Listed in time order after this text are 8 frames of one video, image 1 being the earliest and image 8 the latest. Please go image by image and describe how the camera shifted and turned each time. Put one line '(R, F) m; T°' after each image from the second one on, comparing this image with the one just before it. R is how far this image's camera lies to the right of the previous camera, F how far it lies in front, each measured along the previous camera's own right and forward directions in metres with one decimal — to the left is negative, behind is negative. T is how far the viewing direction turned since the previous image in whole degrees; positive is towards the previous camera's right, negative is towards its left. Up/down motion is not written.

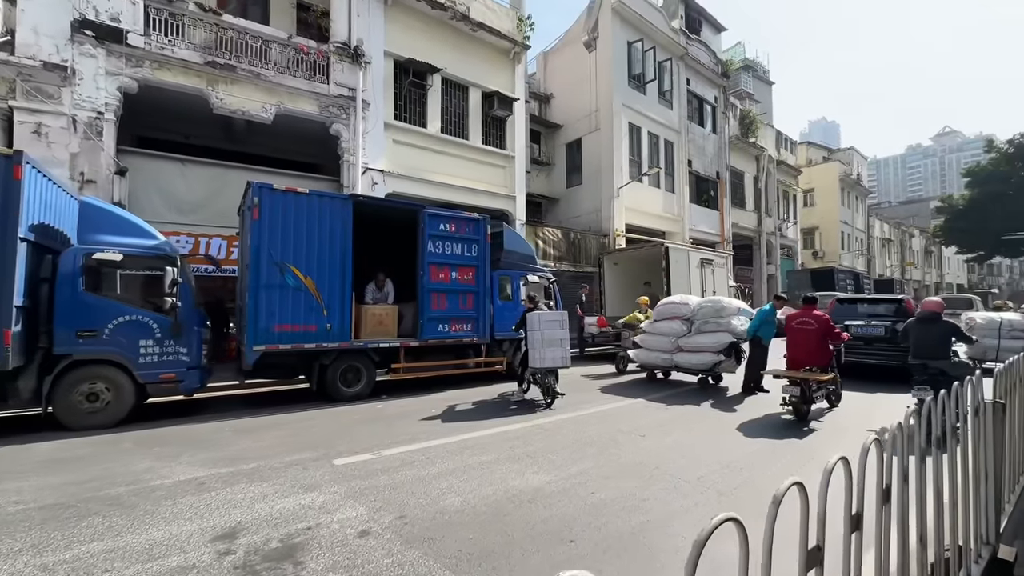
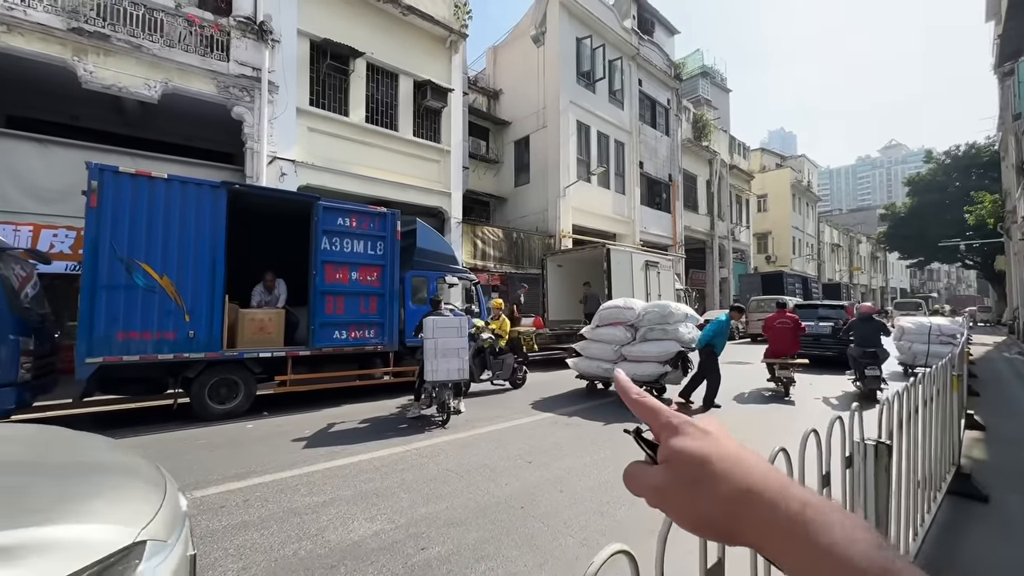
(+1.1, +0.7) m; +4°
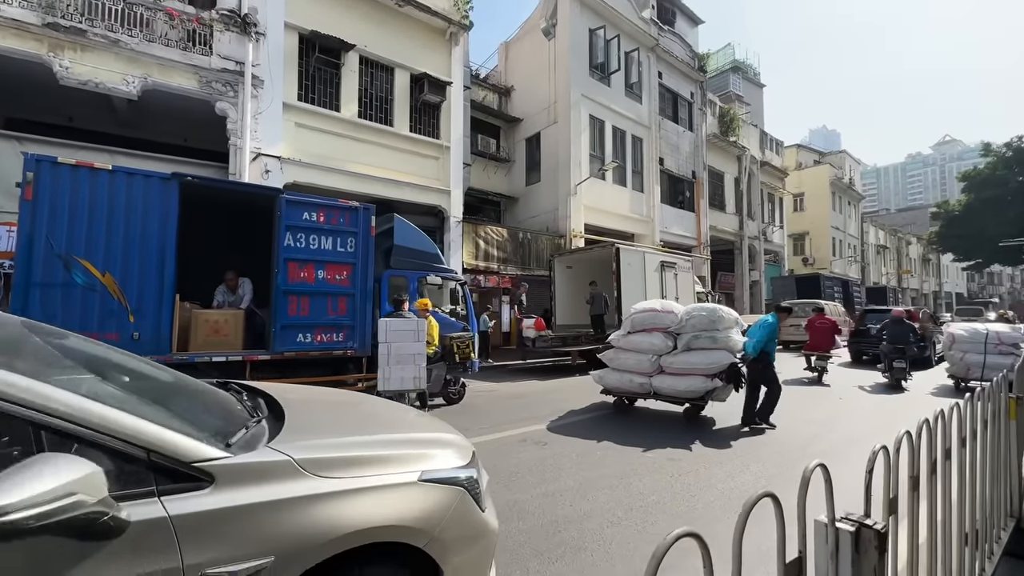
(+0.8, +0.8) m; -4°
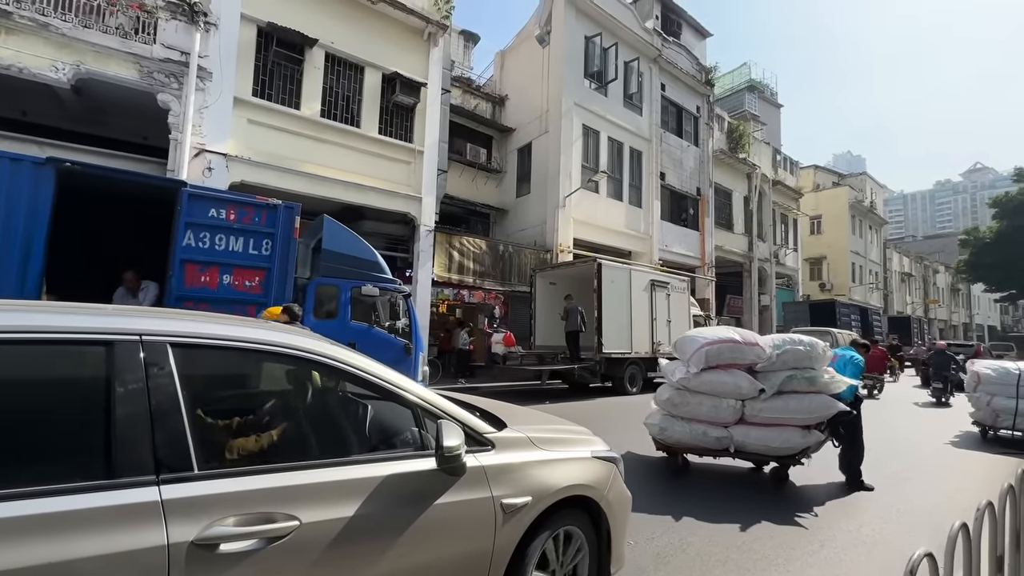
(+1.1, +1.0) m; -2°
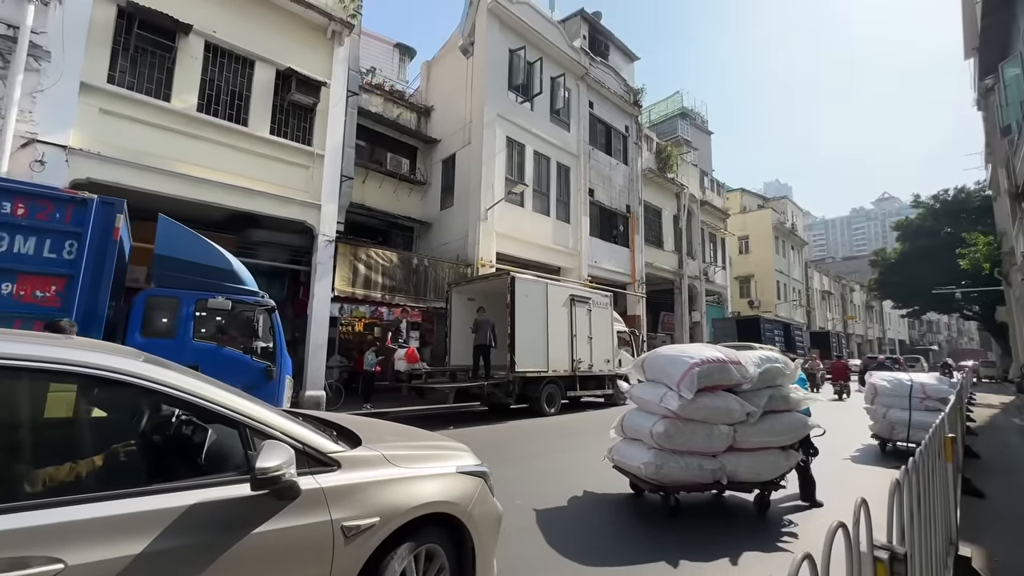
(+1.1, +0.7) m; +6°
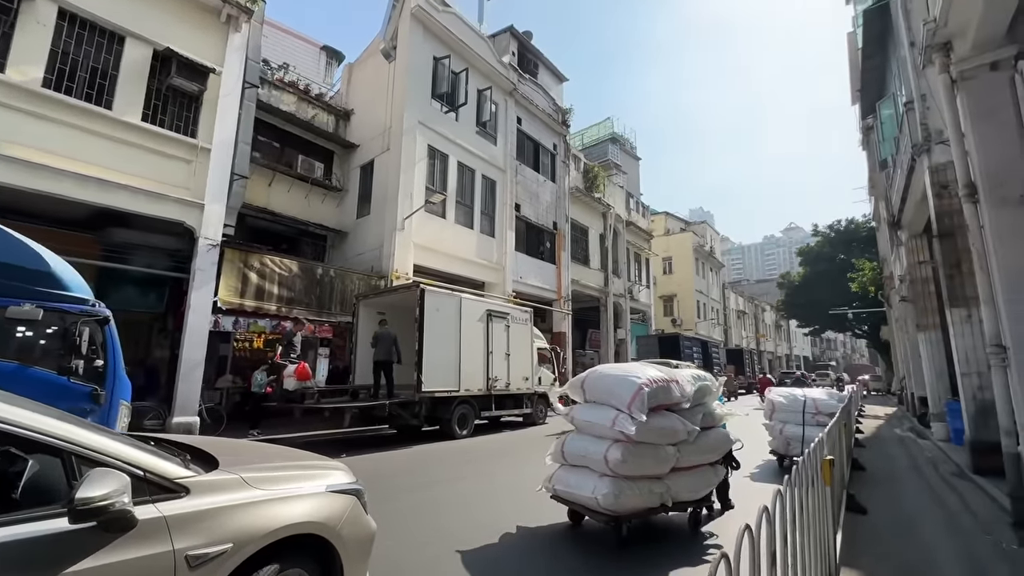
(+0.7, +0.5) m; +8°
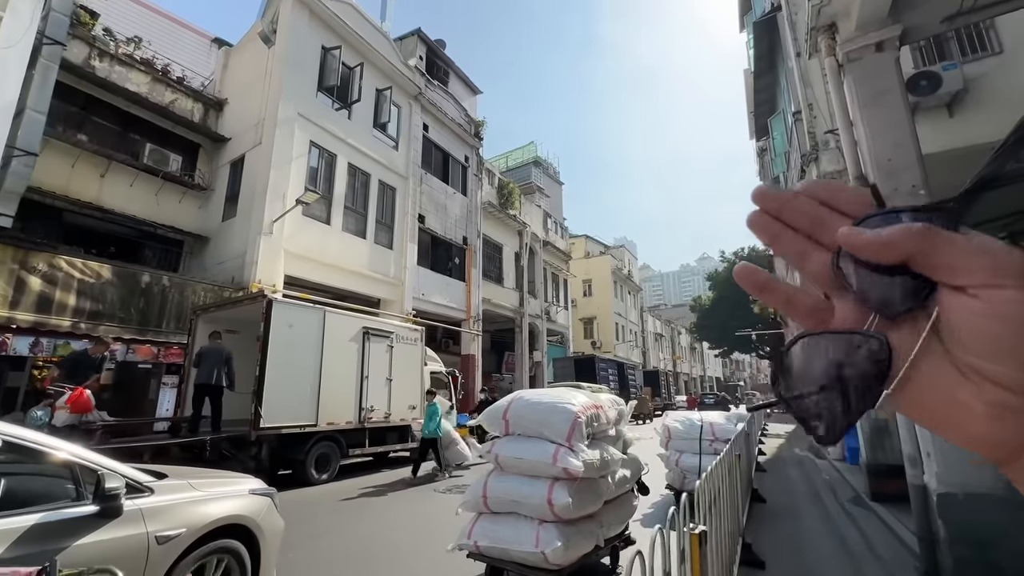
(+1.2, +1.3) m; +9°
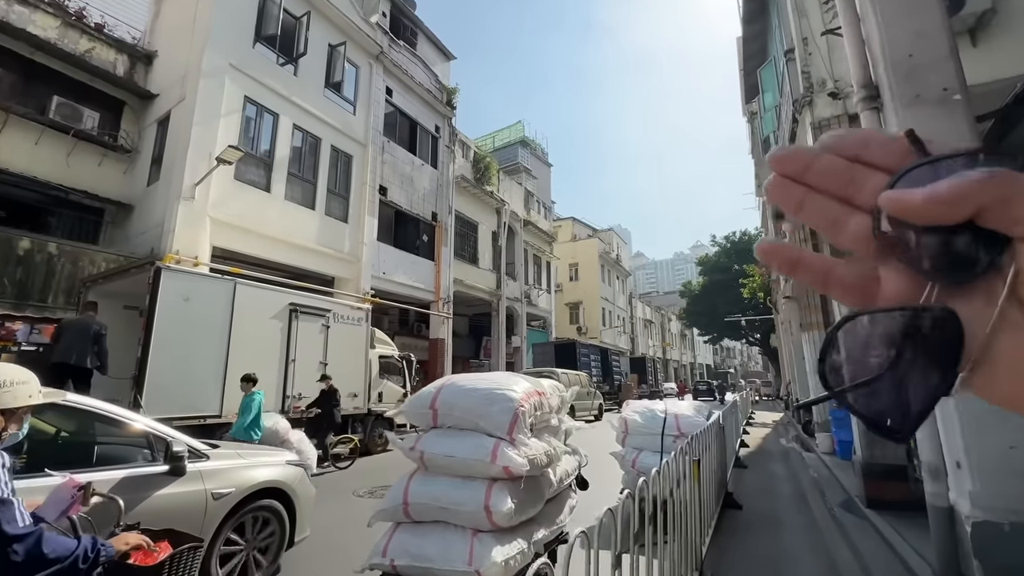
(+0.9, +1.3) m; +1°
